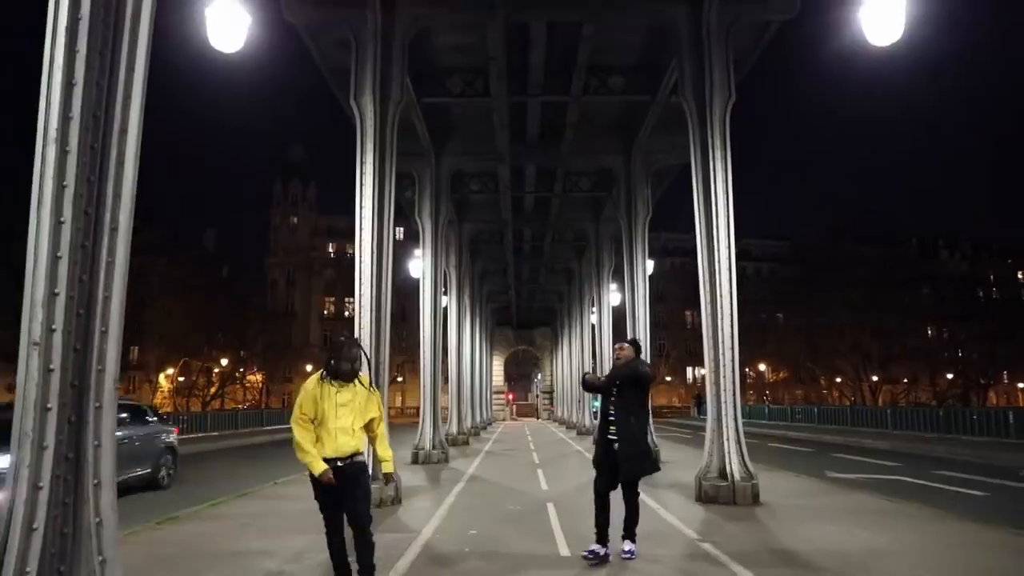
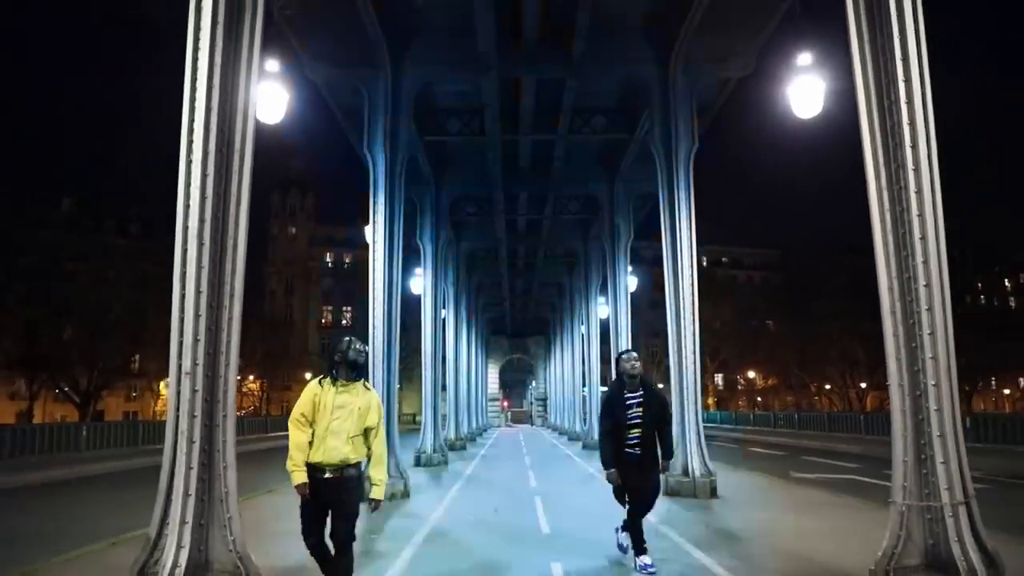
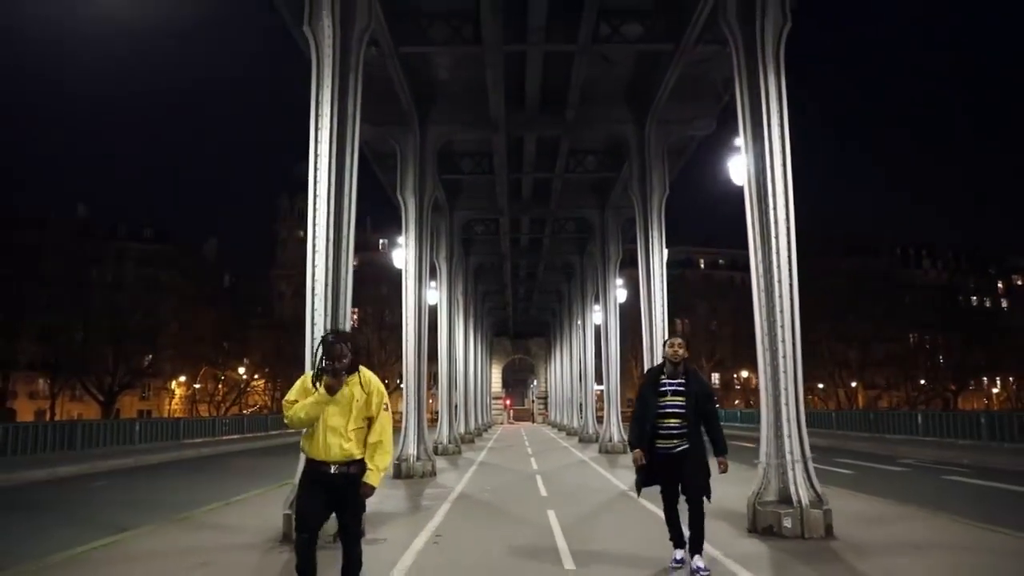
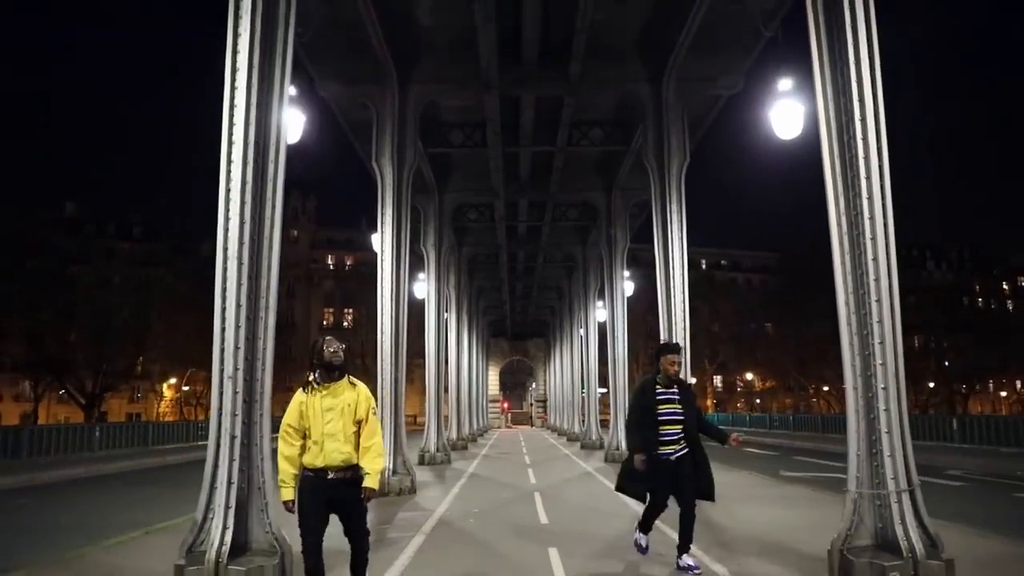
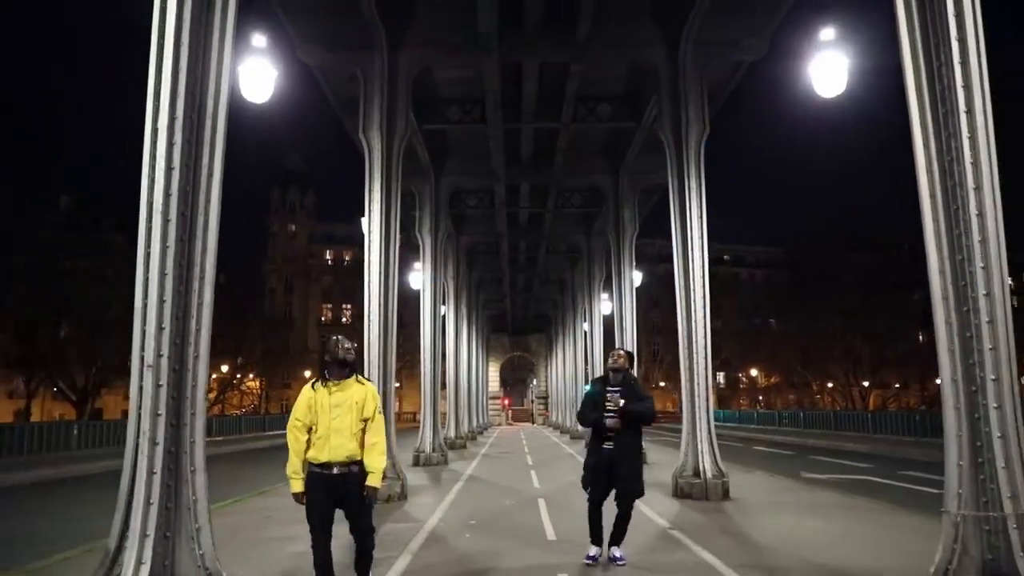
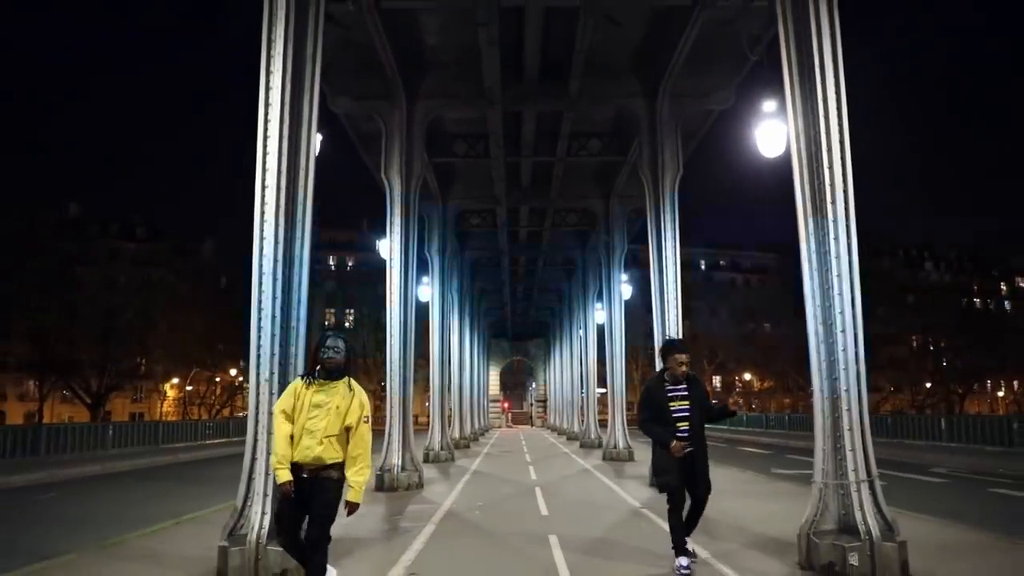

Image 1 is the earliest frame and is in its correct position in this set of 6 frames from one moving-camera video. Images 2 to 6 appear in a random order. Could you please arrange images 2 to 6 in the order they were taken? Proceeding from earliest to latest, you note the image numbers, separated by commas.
5, 2, 4, 6, 3
